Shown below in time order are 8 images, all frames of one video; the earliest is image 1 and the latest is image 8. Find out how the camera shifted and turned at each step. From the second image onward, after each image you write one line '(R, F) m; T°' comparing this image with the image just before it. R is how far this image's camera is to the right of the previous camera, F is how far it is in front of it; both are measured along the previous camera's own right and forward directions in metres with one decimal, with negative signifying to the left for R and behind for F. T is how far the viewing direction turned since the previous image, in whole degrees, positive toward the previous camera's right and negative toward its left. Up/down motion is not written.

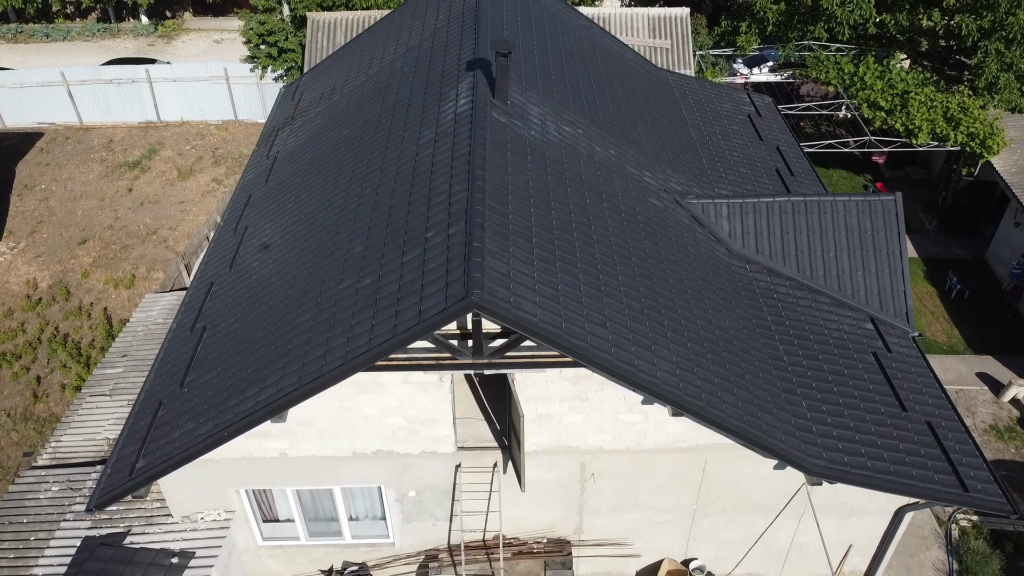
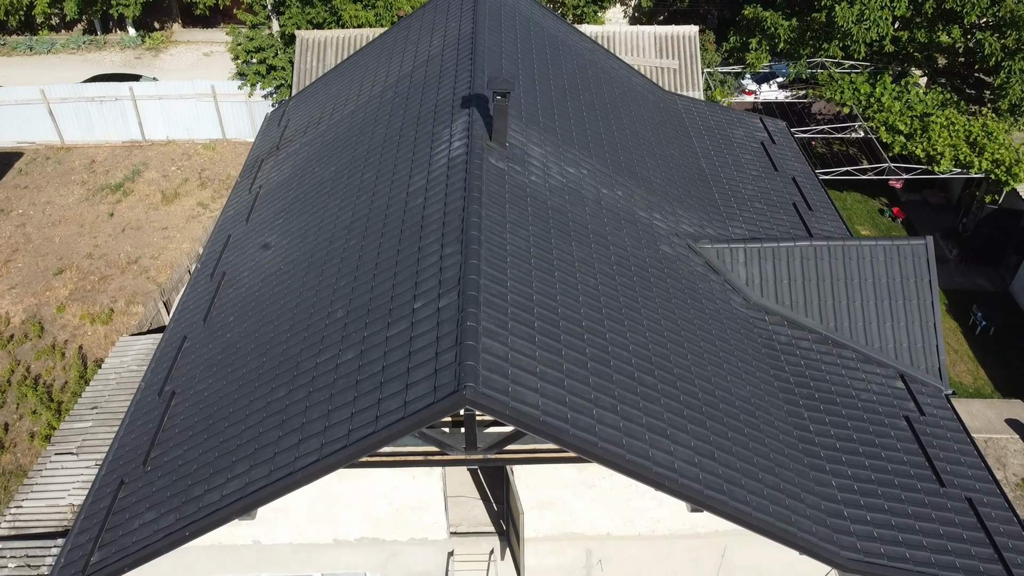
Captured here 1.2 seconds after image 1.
(0.0, +1.0) m; 0°
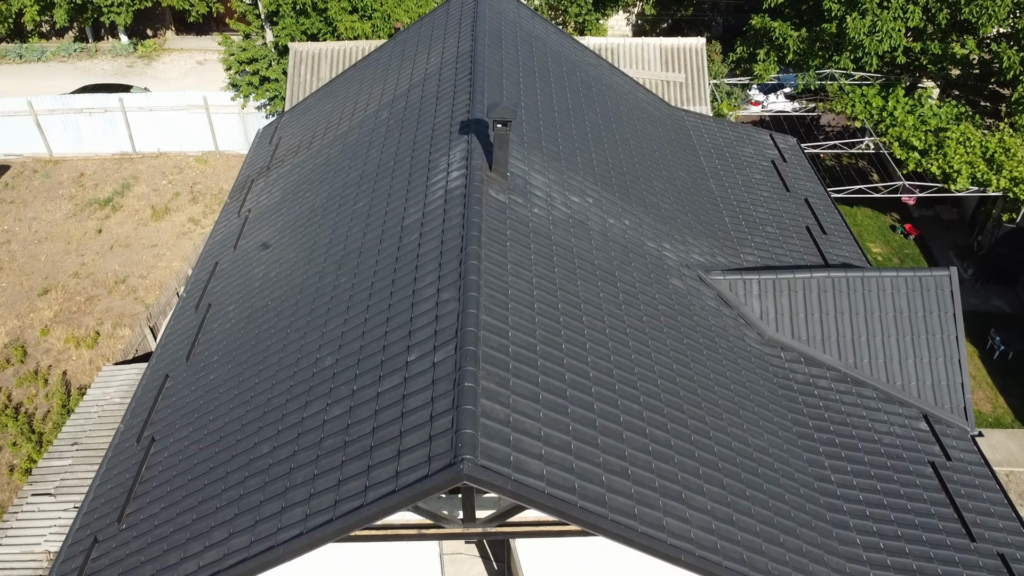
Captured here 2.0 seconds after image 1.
(0.0, +0.7) m; 0°
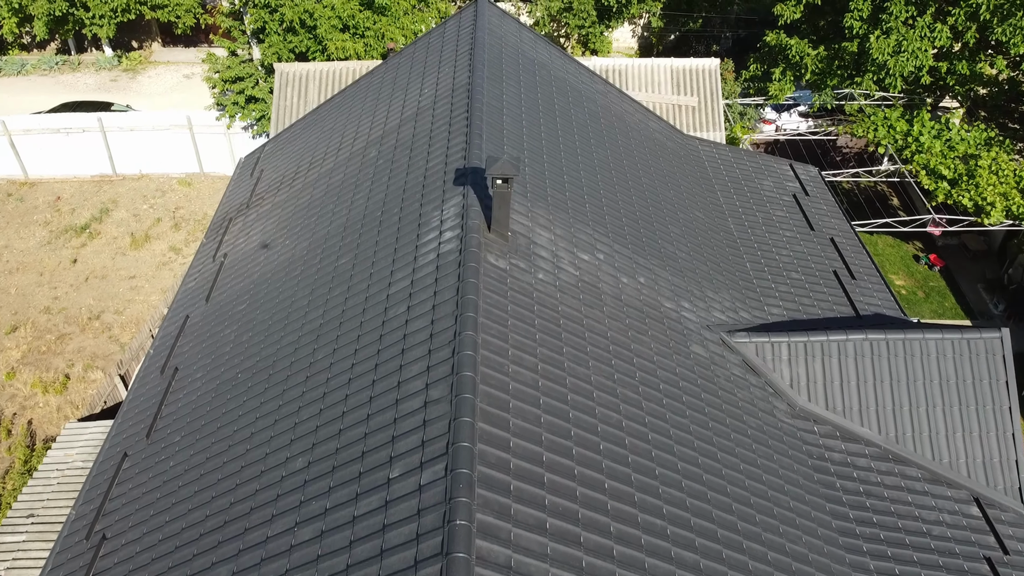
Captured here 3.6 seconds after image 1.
(0.0, +1.2) m; 0°
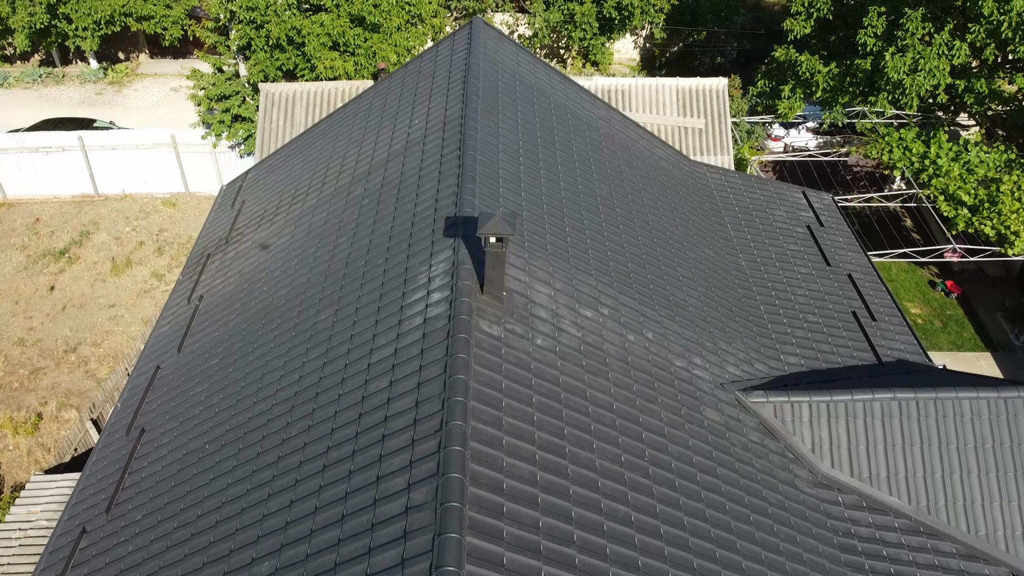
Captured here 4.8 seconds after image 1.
(0.0, +0.9) m; 0°
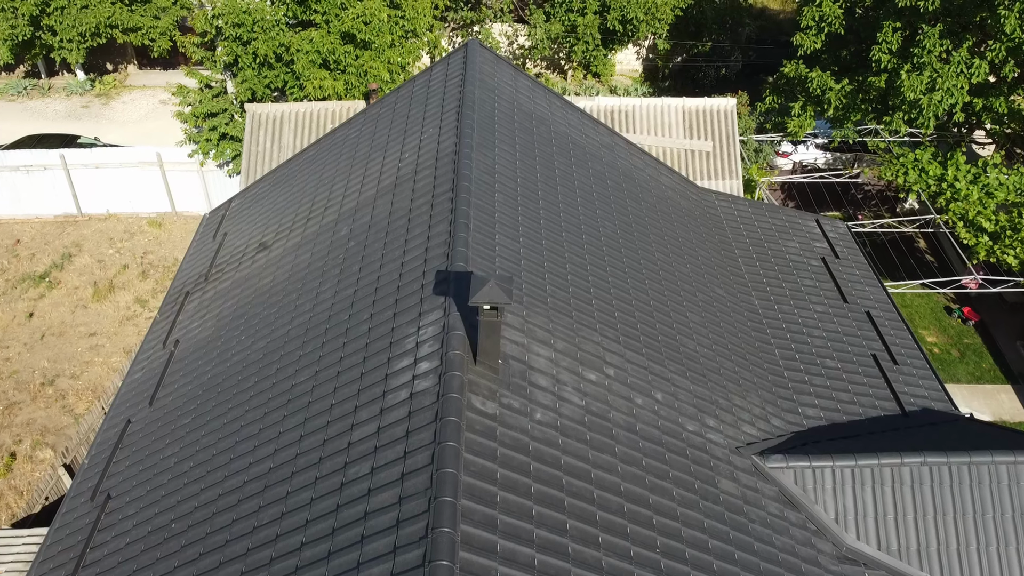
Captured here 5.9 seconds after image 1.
(0.0, +0.8) m; 0°
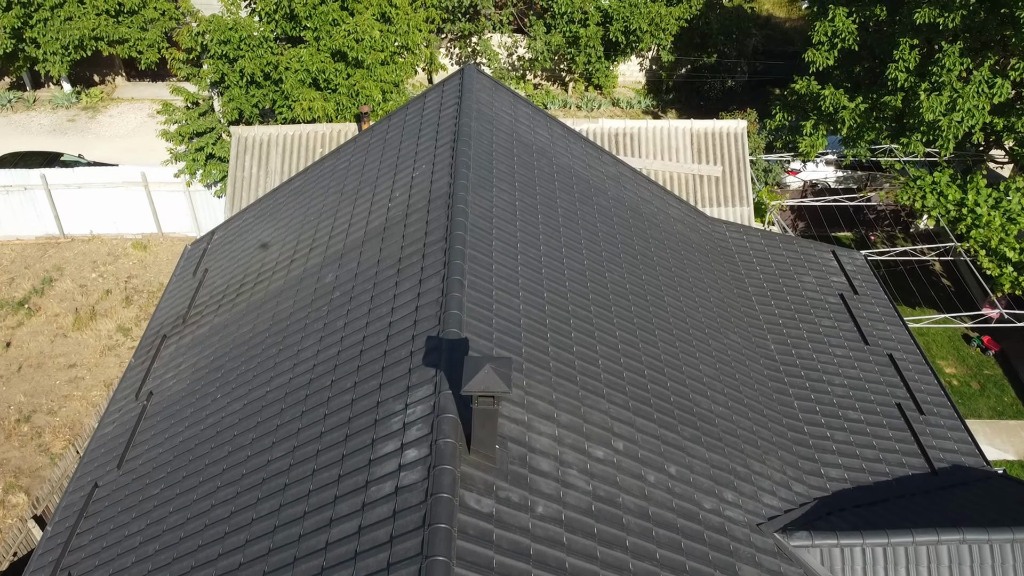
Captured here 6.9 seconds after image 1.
(0.0, +0.8) m; 0°
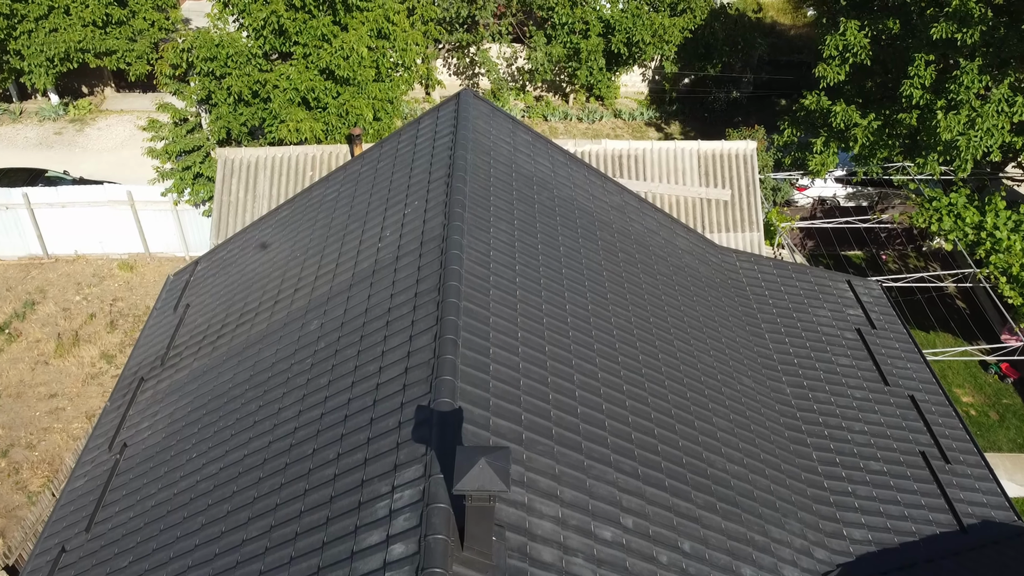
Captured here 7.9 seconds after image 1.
(0.0, +0.7) m; 0°
